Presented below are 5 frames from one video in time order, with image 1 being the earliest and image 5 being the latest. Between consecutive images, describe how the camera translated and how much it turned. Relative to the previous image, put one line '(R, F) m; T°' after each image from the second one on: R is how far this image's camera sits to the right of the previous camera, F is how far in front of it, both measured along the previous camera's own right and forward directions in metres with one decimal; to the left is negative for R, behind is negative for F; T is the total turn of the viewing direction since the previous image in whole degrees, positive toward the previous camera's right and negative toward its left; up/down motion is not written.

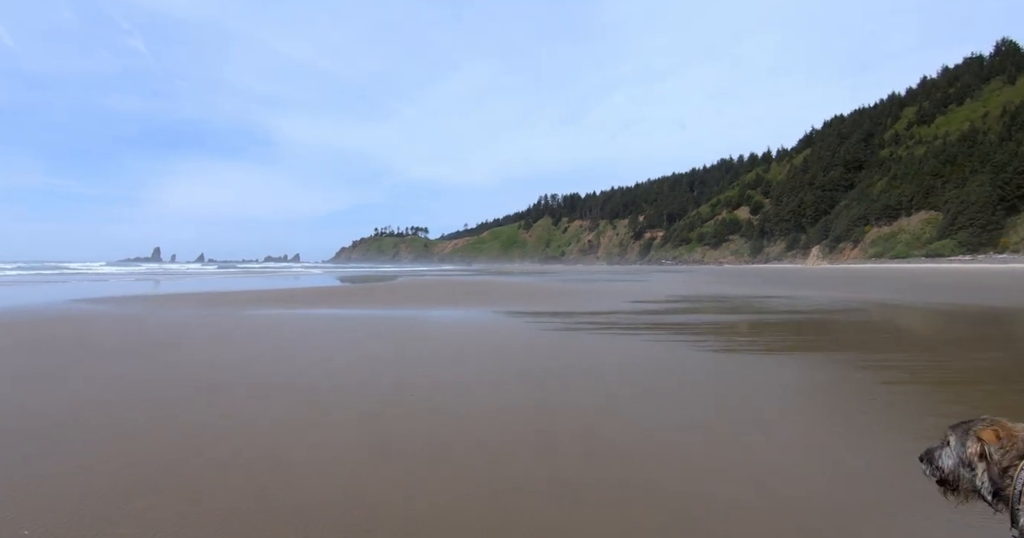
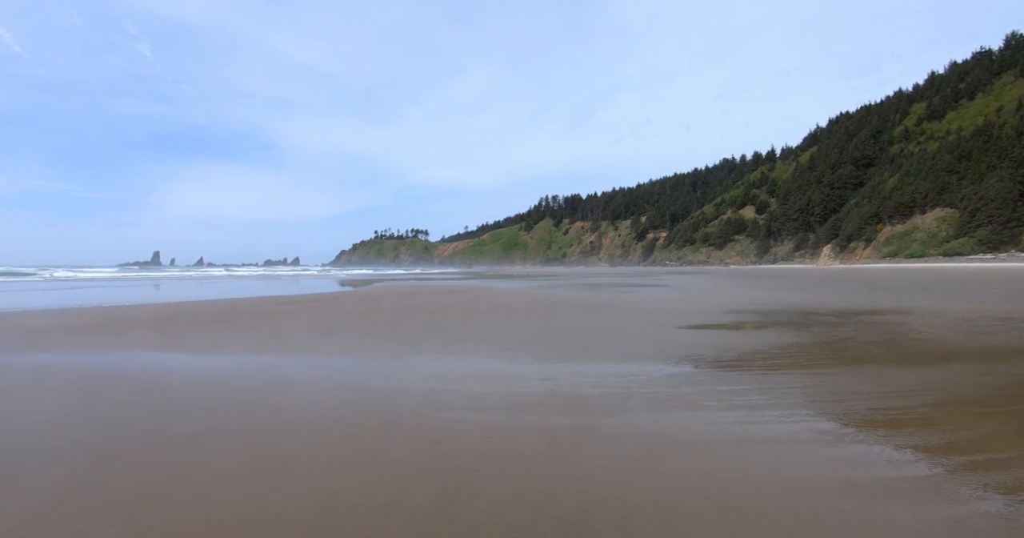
(-0.3, +1.9) m; 0°
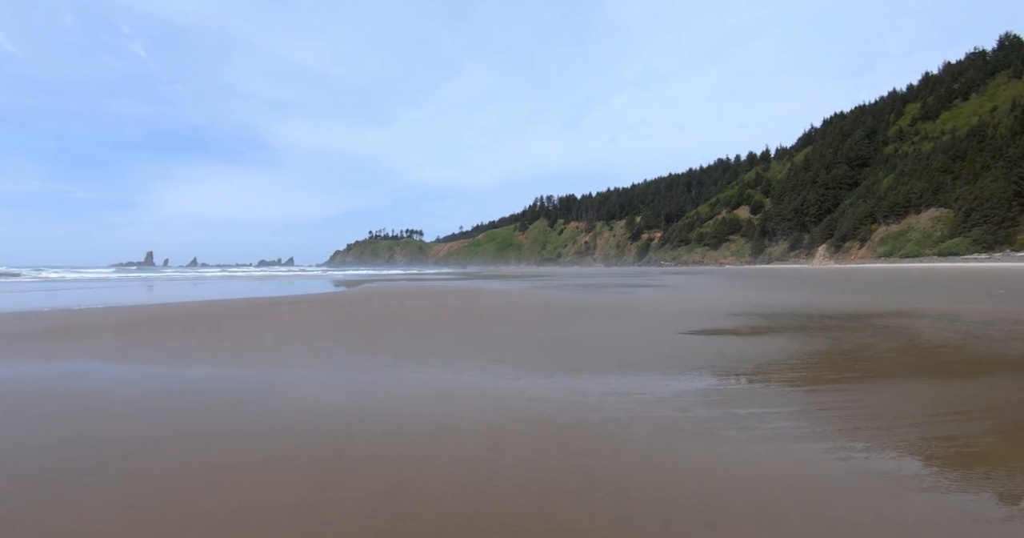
(+0.1, +0.5) m; +1°
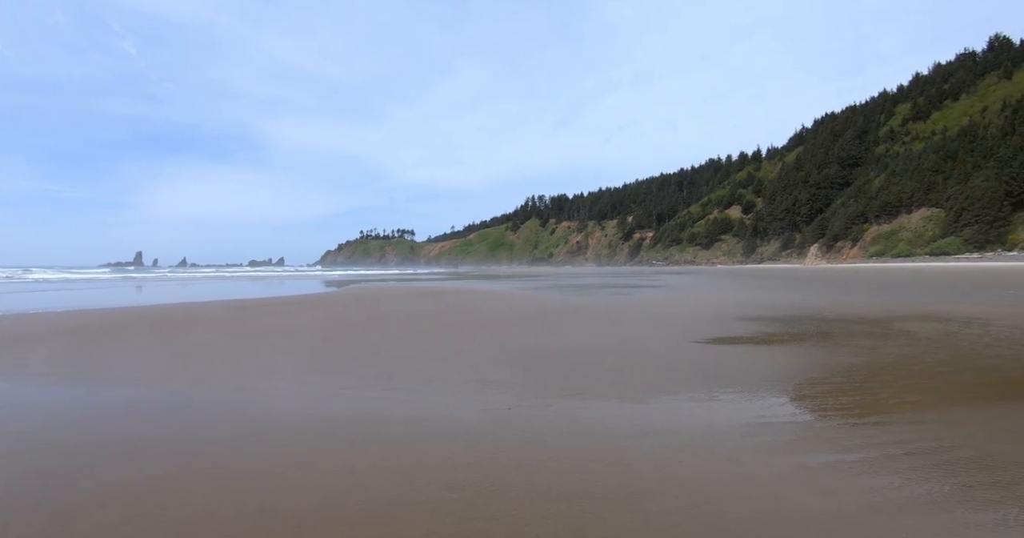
(0.0, +0.8) m; +1°
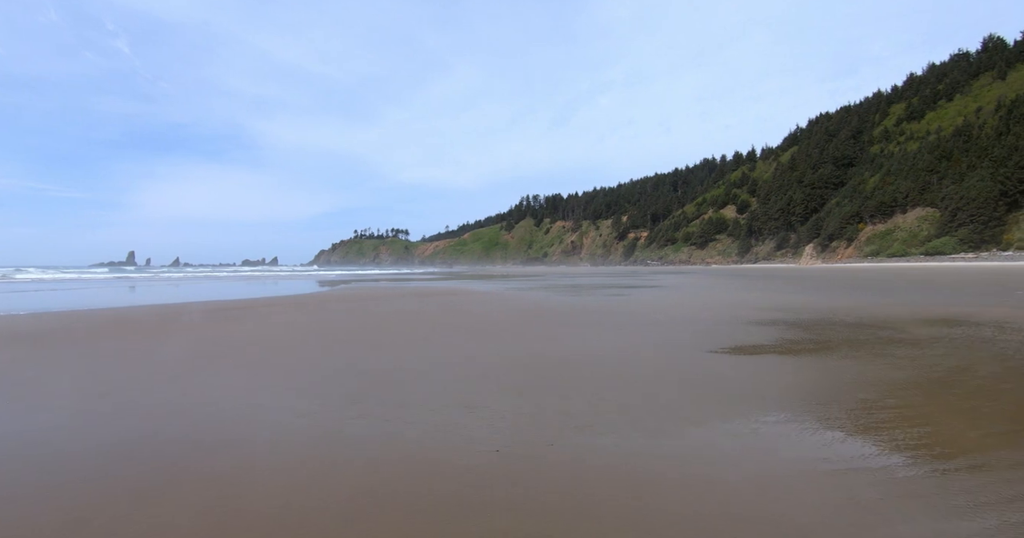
(+0.1, +0.6) m; +1°
